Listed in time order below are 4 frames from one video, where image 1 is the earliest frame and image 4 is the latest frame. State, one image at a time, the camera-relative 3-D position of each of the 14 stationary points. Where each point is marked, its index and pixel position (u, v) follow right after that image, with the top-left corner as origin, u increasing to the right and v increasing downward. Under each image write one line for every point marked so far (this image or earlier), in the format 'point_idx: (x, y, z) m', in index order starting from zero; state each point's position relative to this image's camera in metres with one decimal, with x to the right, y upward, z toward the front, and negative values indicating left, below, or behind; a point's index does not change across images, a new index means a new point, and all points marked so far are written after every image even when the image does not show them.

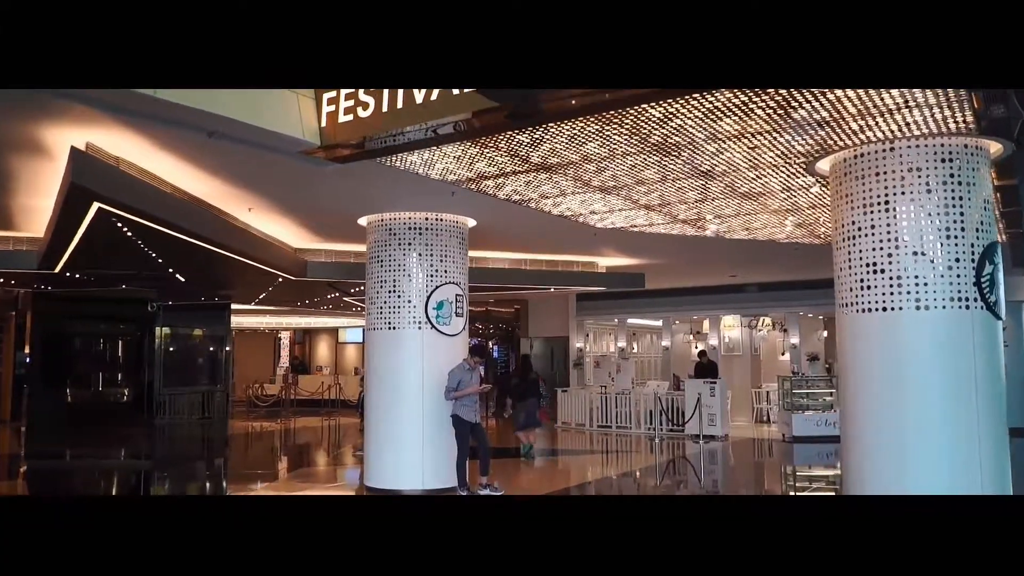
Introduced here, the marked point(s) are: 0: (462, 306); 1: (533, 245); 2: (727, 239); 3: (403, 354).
0: (-0.3, -0.1, +9.6) m
1: (+0.2, +0.4, +12.4) m
2: (+1.9, +0.4, +12.3) m
3: (-0.7, -0.4, +9.2) m
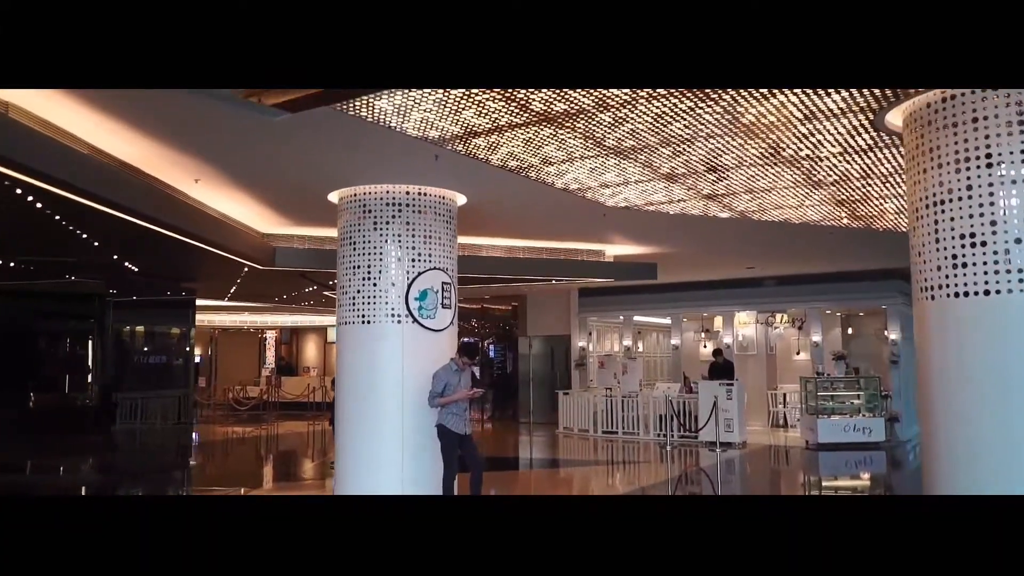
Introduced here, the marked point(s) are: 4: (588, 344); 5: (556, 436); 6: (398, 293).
0: (-0.4, 0.0, +8.2) m
1: (+0.2, +0.5, +11.0) m
2: (+1.9, +0.5, +10.9) m
3: (-0.8, -0.3, +7.8) m
4: (+1.0, -0.8, +18.8) m
5: (+0.5, -1.8, +16.4) m
6: (-0.7, 0.0, +7.9) m
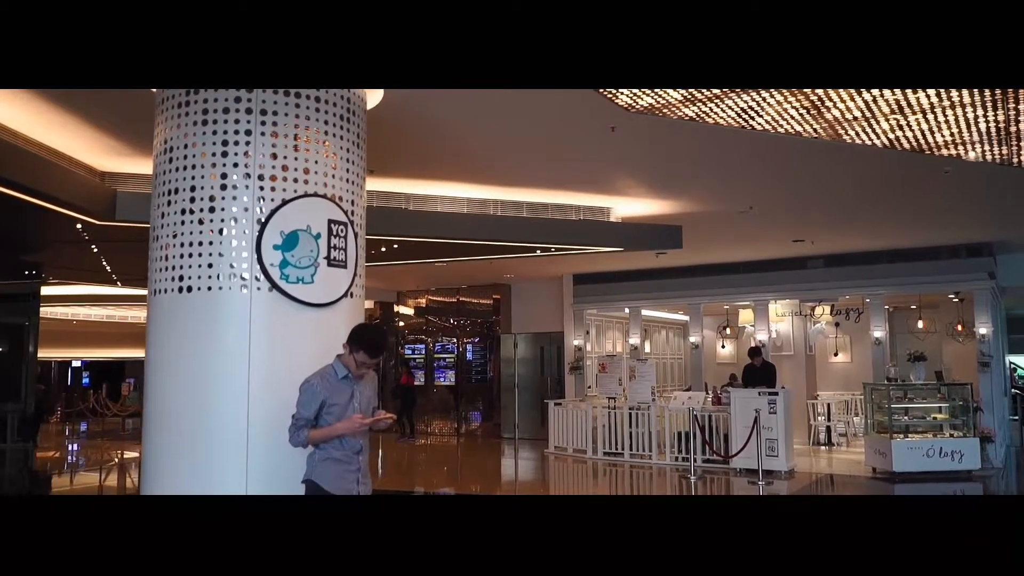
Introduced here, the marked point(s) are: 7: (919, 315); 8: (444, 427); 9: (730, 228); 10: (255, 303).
0: (-0.6, +0.1, +4.7) m
1: (0.0, +0.7, +7.6) m
2: (+1.7, +0.7, +7.4) m
3: (-0.9, -0.2, +4.3) m
4: (+0.8, -0.6, +15.4) m
5: (+0.3, -1.6, +13.0) m
6: (-0.8, +0.2, +4.4) m
7: (+4.4, -0.3, +15.0) m
8: (-0.8, -1.7, +17.0) m
9: (+1.6, +0.4, +10.1) m
10: (-0.8, -0.1, +4.4) m
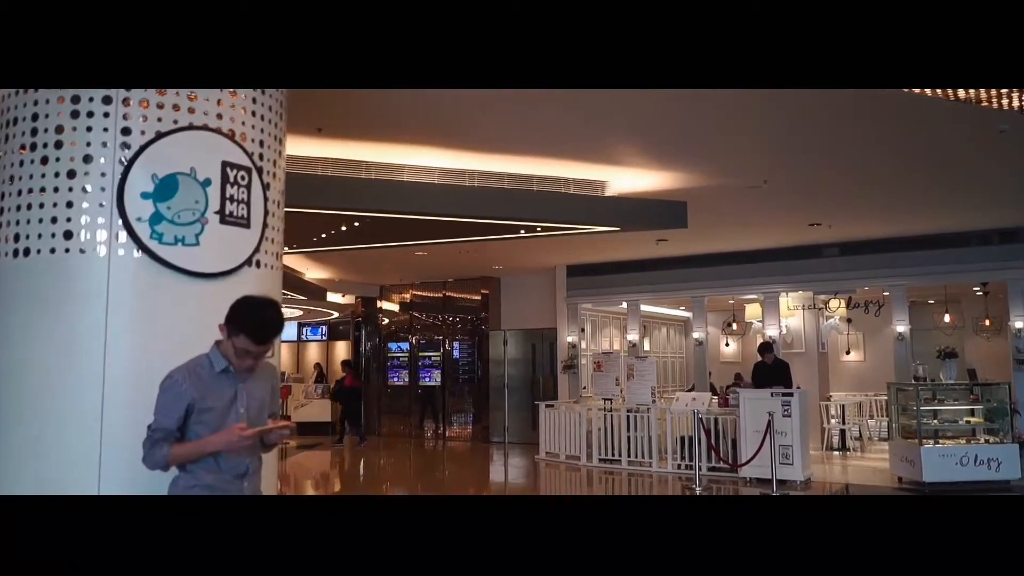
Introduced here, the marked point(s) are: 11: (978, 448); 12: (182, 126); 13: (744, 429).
0: (-0.7, +0.2, +3.6) m
1: (-0.1, +0.7, +6.4) m
2: (+1.6, +0.8, +6.3) m
3: (-1.1, -0.1, +3.2) m
4: (+0.7, -0.5, +14.2) m
5: (+0.2, -1.5, +11.9) m
6: (-0.9, +0.2, +3.3) m
7: (+4.3, -0.2, +13.9) m
8: (-0.9, -1.6, +15.9) m
9: (+1.5, +0.5, +9.0) m
10: (-0.9, 0.0, +3.2) m
11: (+3.2, -1.1, +9.5) m
12: (-0.8, +0.4, +3.4) m
13: (+1.7, -1.0, +10.0) m
